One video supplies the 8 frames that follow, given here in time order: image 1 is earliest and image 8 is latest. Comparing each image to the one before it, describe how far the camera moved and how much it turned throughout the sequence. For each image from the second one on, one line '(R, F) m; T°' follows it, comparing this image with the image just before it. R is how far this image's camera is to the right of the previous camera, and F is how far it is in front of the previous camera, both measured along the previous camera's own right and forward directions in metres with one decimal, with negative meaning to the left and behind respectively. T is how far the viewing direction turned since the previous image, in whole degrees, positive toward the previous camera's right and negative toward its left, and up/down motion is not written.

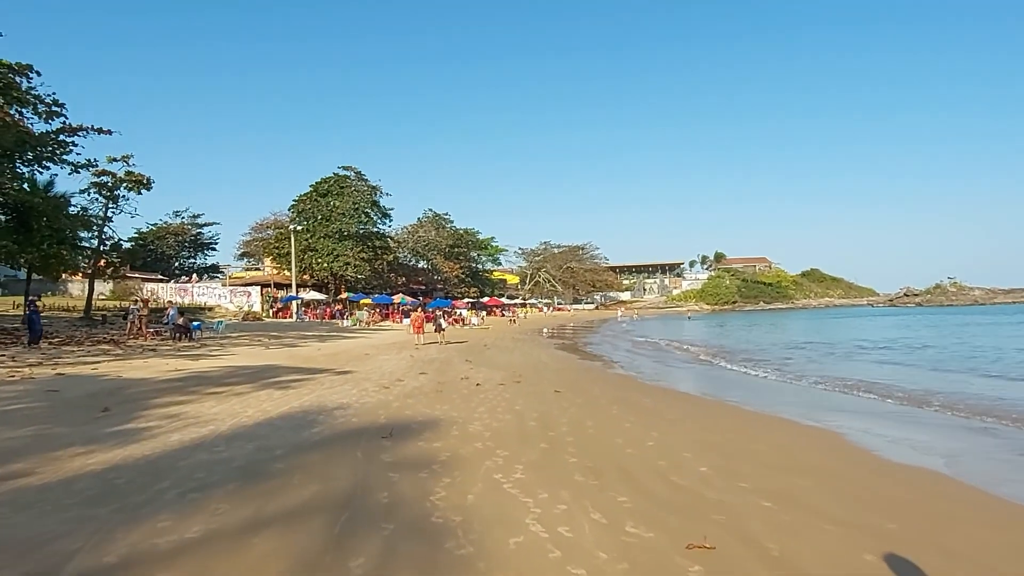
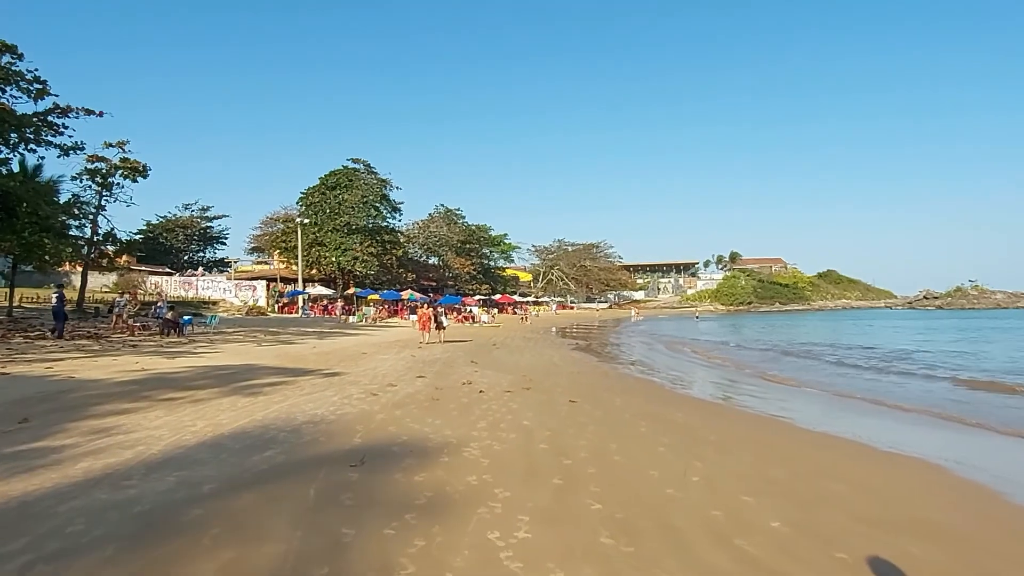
(+0.1, +2.0) m; -1°
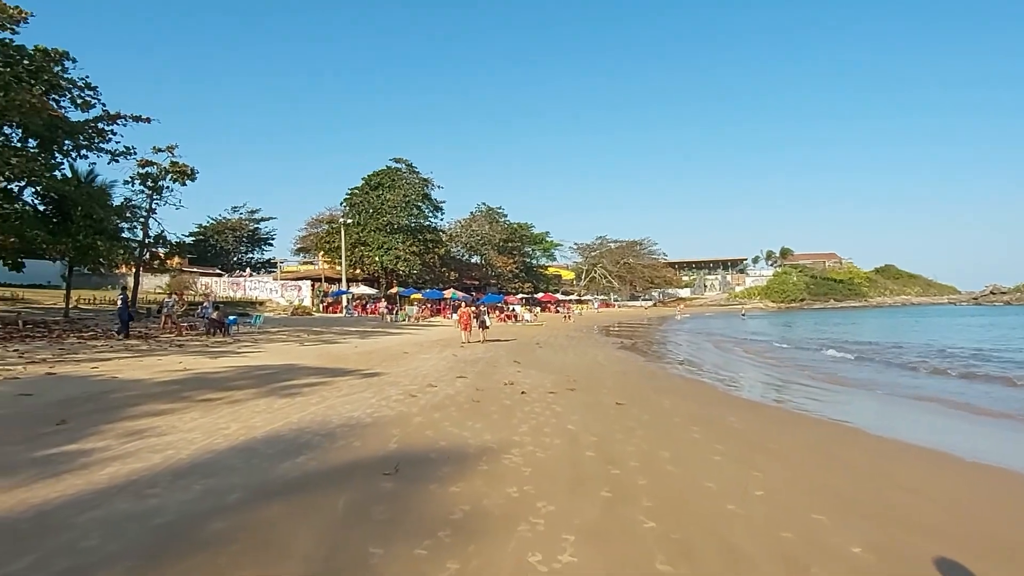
(0.0, +0.5) m; -4°
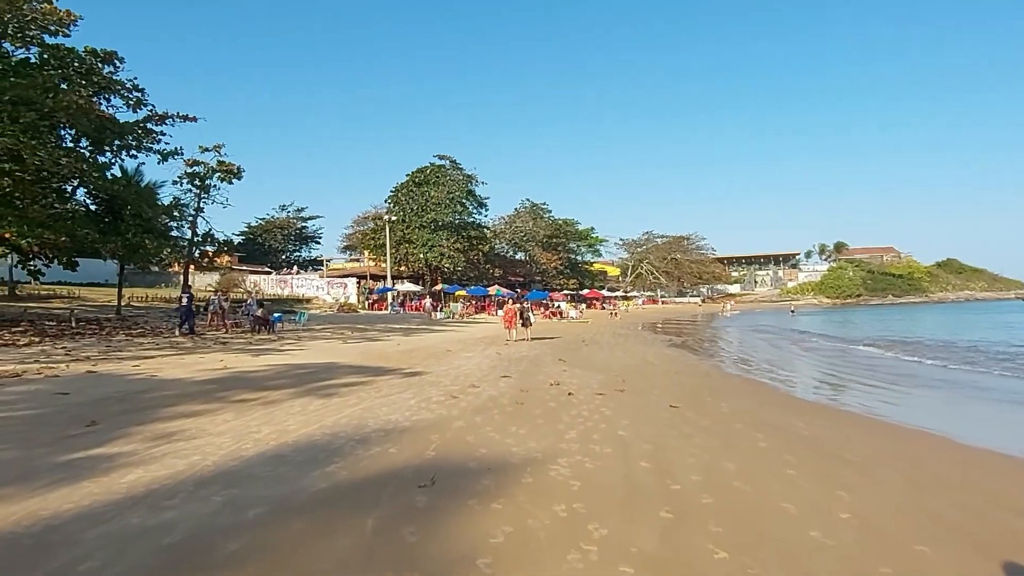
(0.0, +0.7) m; -4°
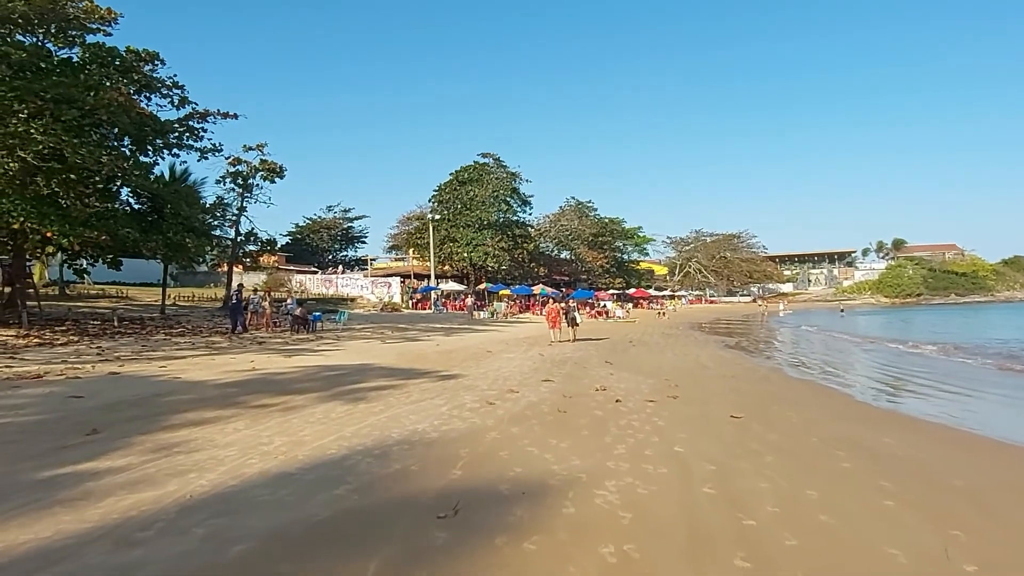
(+0.1, +1.0) m; -4°
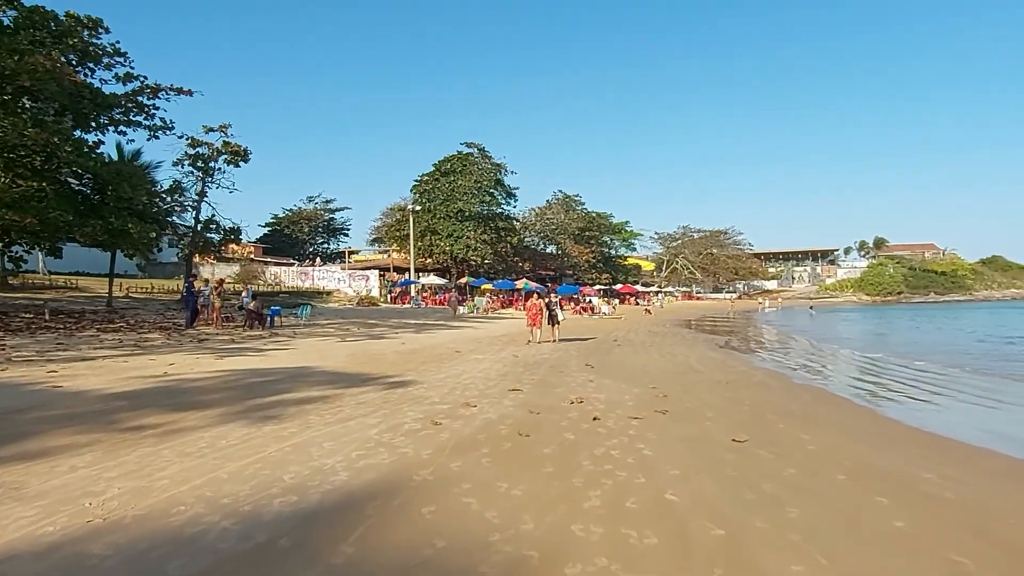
(+0.4, +2.1) m; +1°
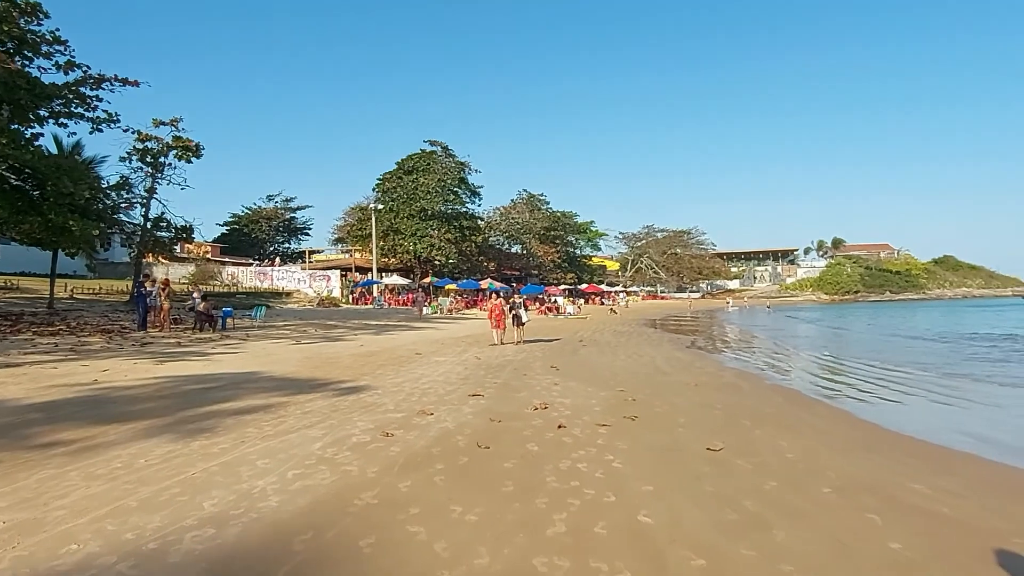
(+0.1, +0.7) m; +3°
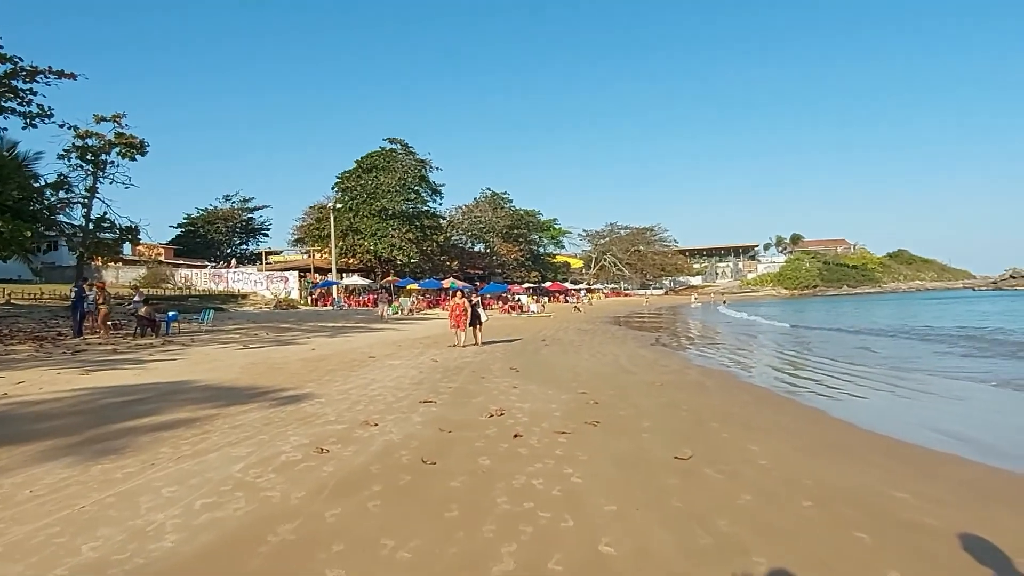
(+0.2, +0.7) m; +3°
